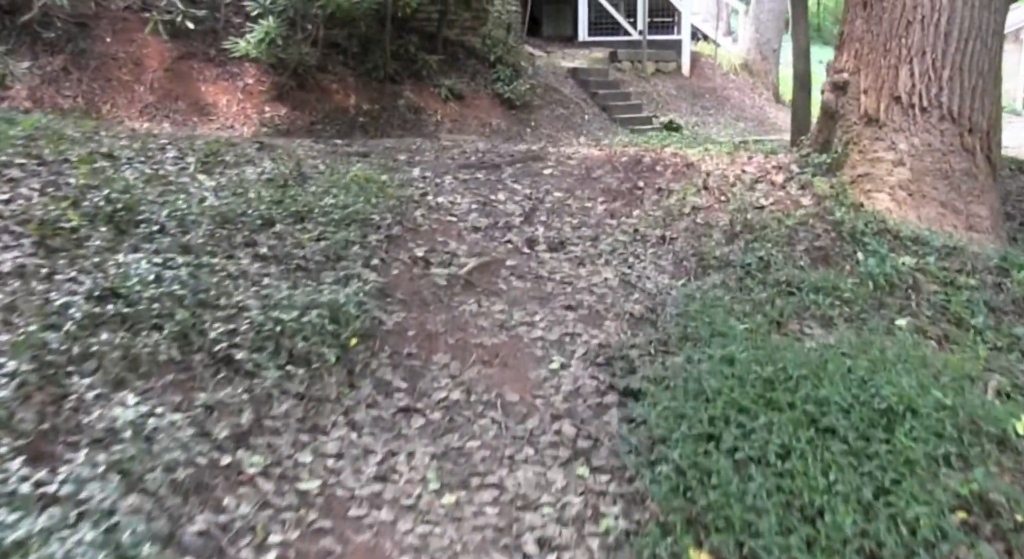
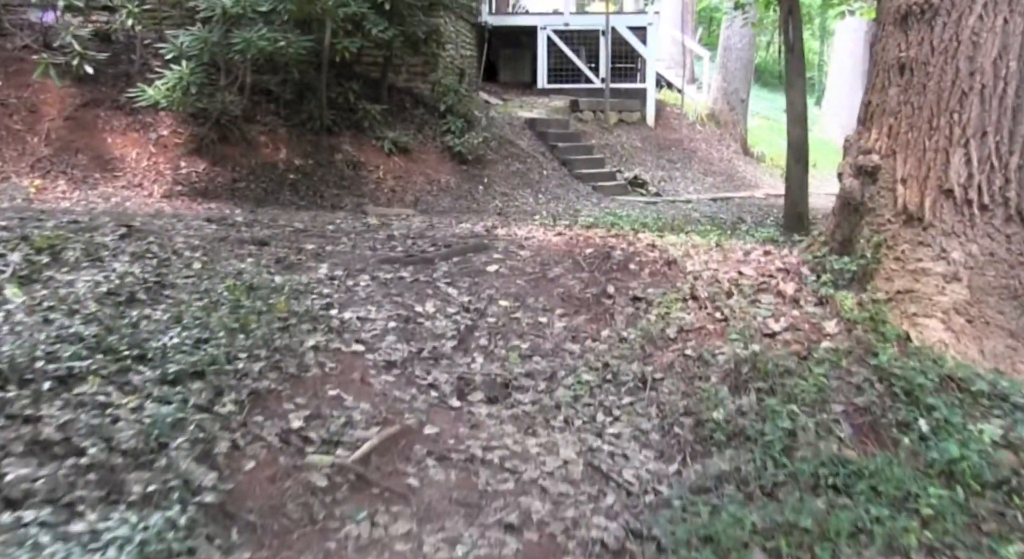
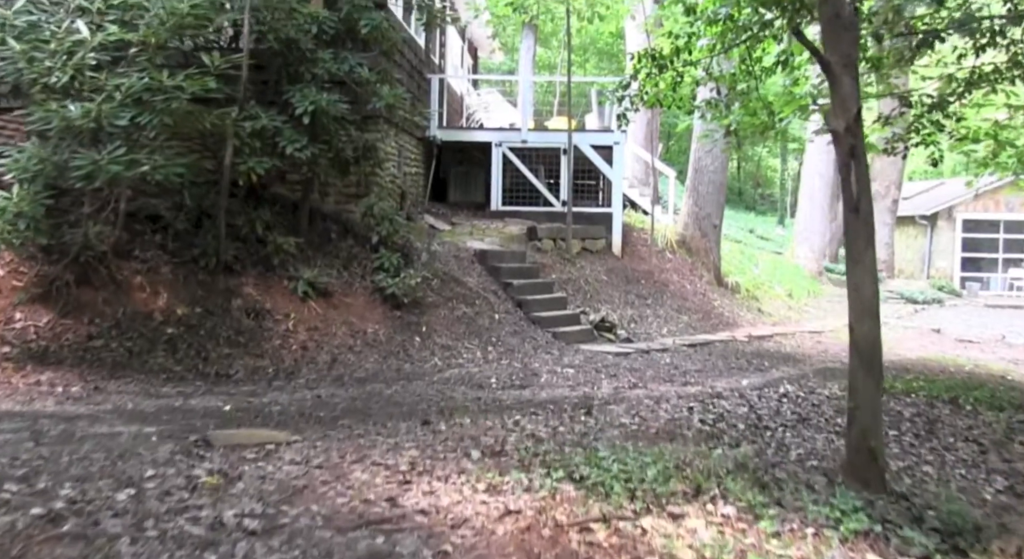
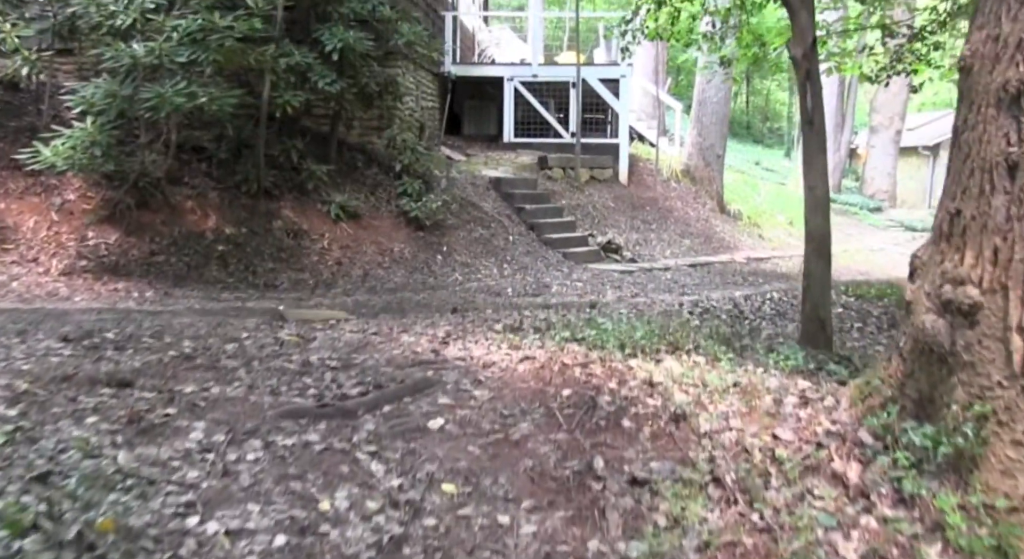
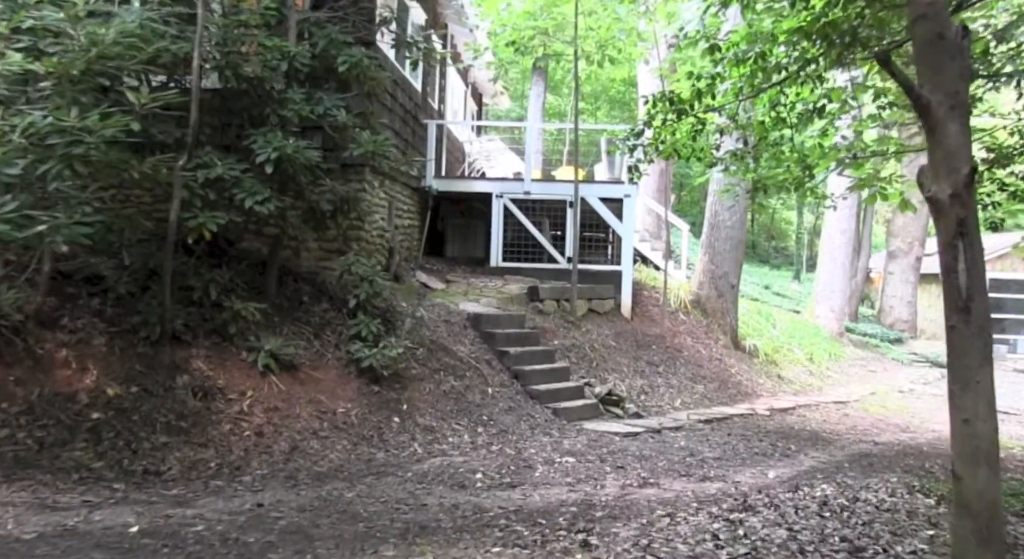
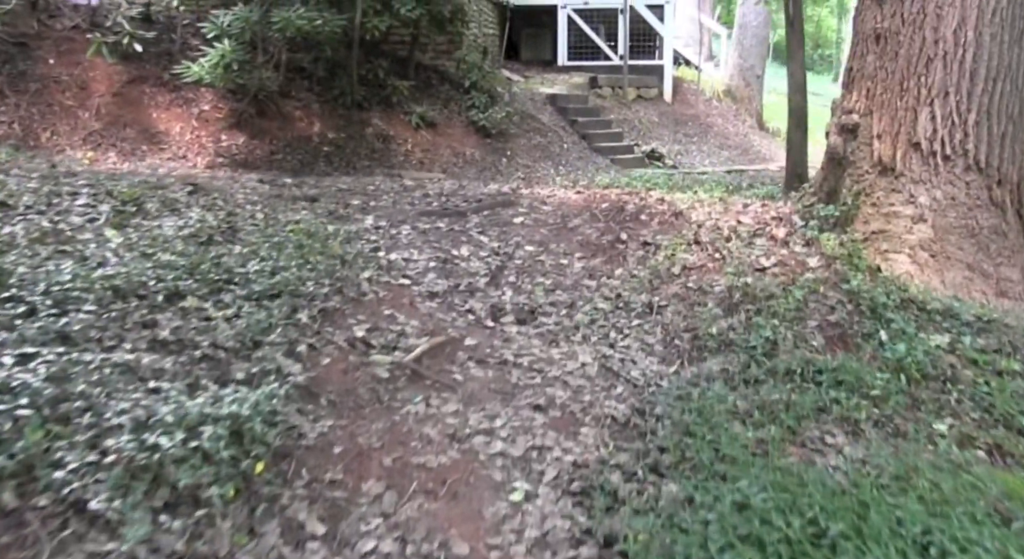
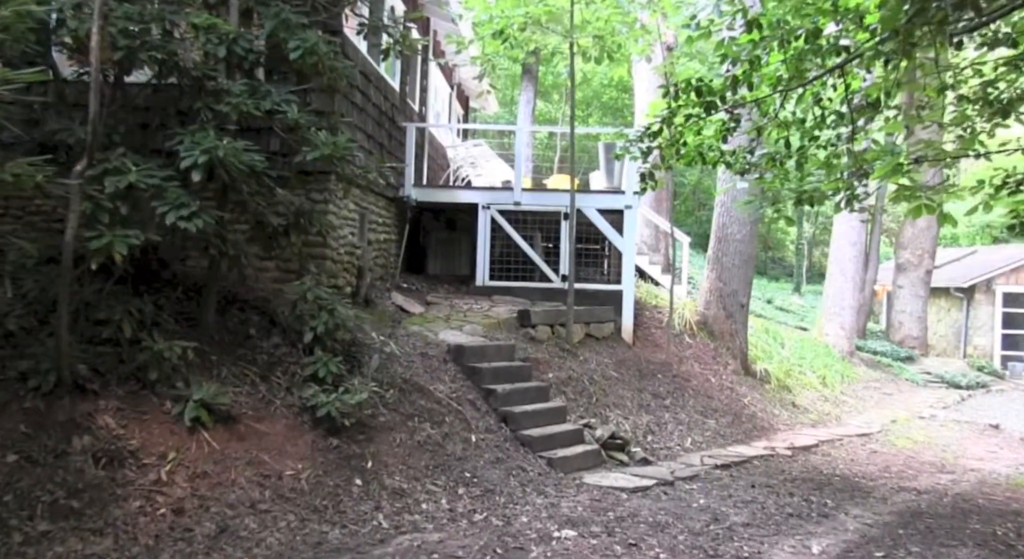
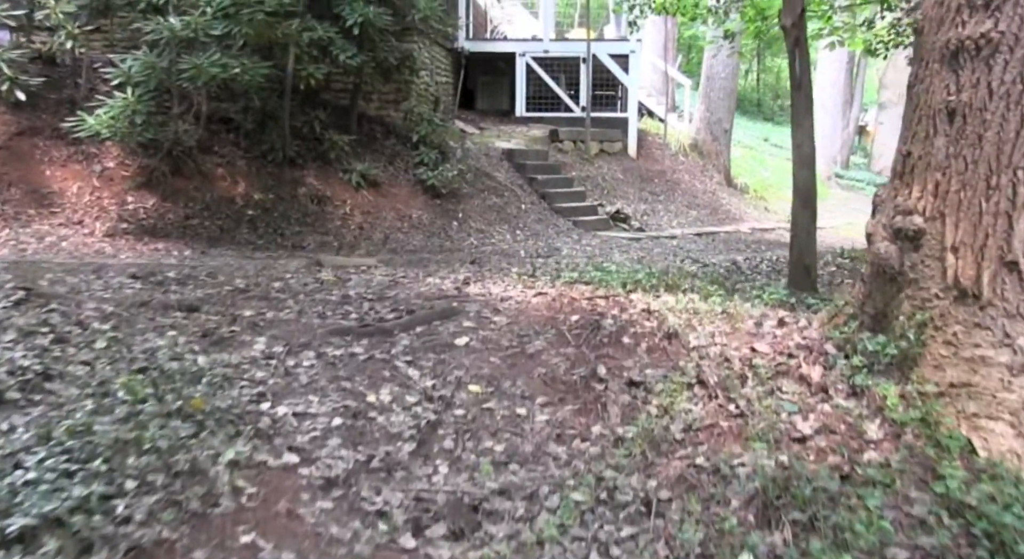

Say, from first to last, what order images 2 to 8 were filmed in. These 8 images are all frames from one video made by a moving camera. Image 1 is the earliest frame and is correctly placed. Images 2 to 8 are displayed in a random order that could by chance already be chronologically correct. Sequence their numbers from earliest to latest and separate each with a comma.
6, 2, 8, 4, 3, 5, 7
